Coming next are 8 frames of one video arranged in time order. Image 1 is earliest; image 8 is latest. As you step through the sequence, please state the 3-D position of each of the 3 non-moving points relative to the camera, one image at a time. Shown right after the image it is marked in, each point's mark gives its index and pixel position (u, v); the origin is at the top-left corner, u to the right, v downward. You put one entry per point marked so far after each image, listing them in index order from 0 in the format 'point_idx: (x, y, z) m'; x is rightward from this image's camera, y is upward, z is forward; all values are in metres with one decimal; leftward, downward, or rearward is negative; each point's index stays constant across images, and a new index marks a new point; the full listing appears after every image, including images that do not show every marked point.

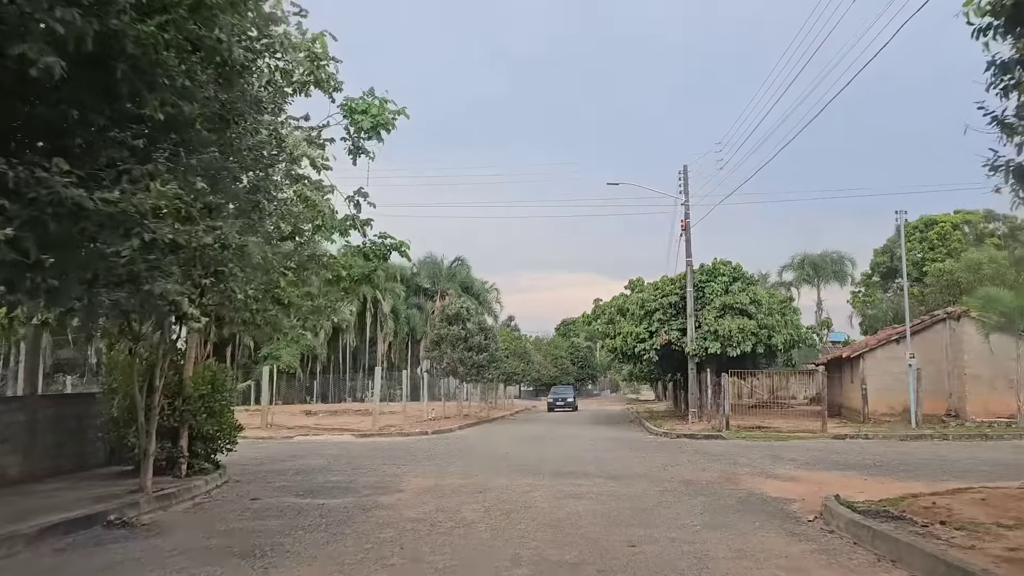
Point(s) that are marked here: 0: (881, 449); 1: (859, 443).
0: (+7.4, -3.2, +16.8) m
1: (+7.5, -3.4, +18.3) m
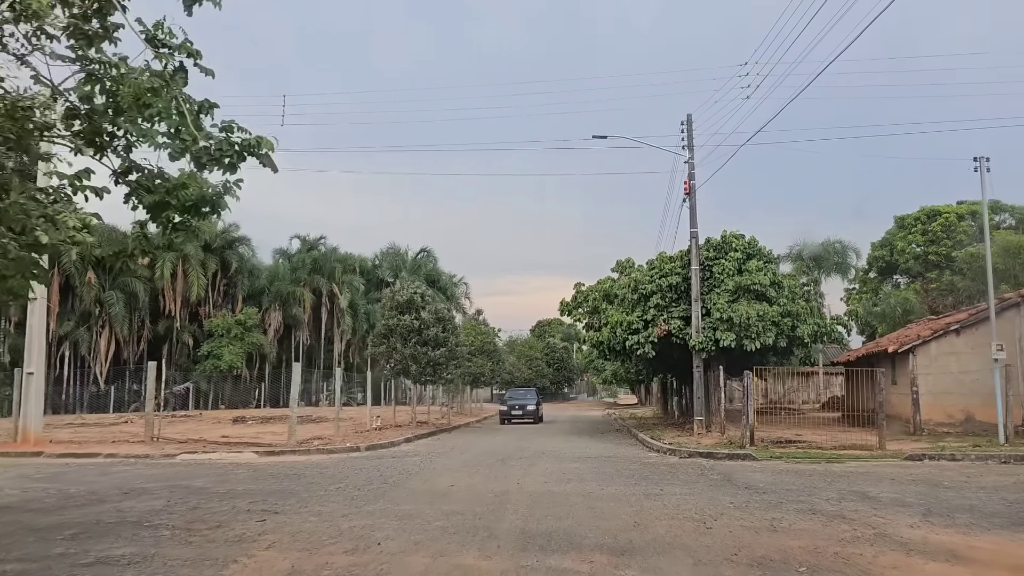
0: (+6.6, -2.6, +11.4) m
1: (+6.8, -2.8, +12.9) m
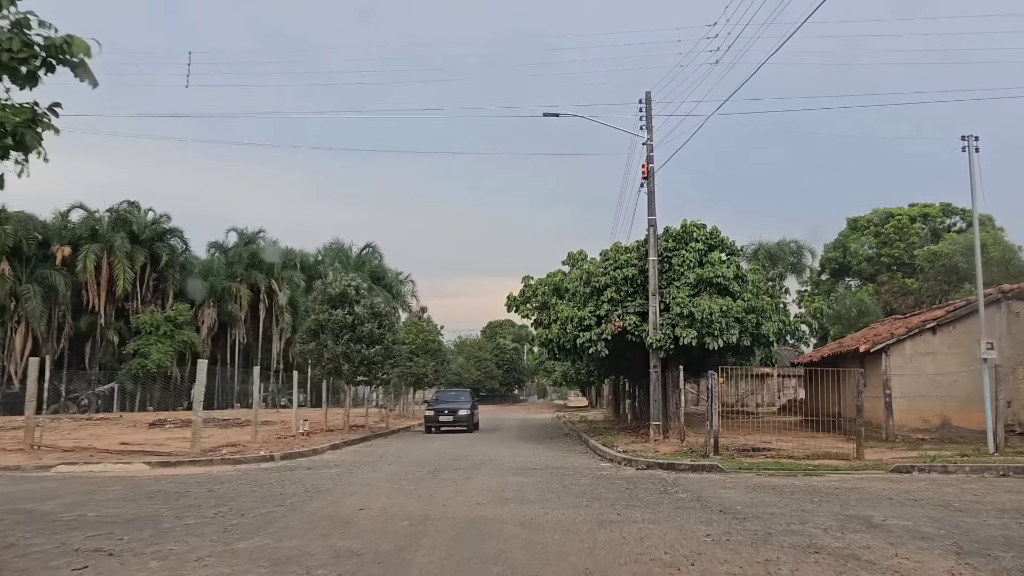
0: (+5.8, -2.4, +9.7) m
1: (+5.8, -2.6, +11.2) m
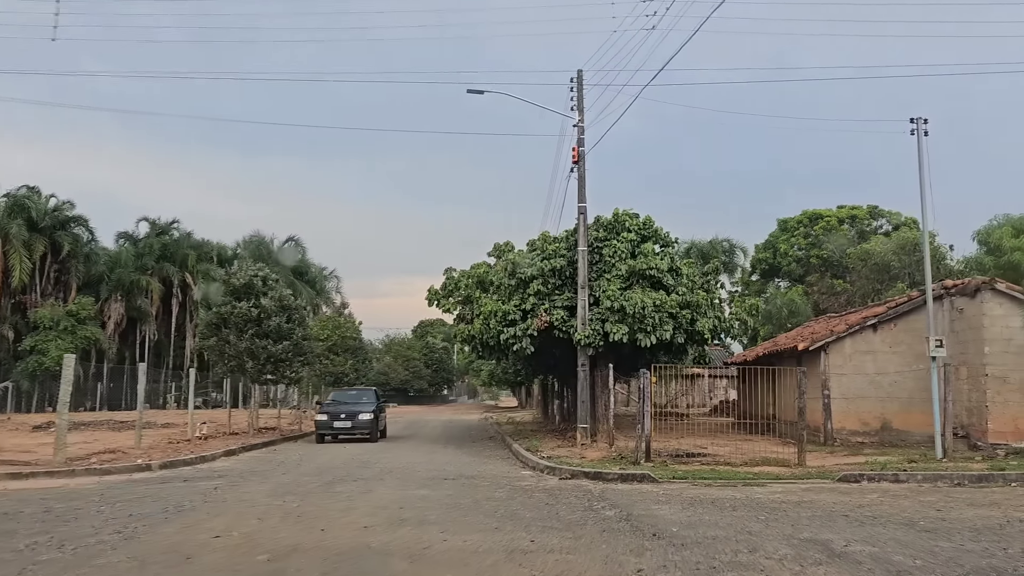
0: (+4.8, -2.3, +8.5) m
1: (+4.7, -2.5, +10.0) m
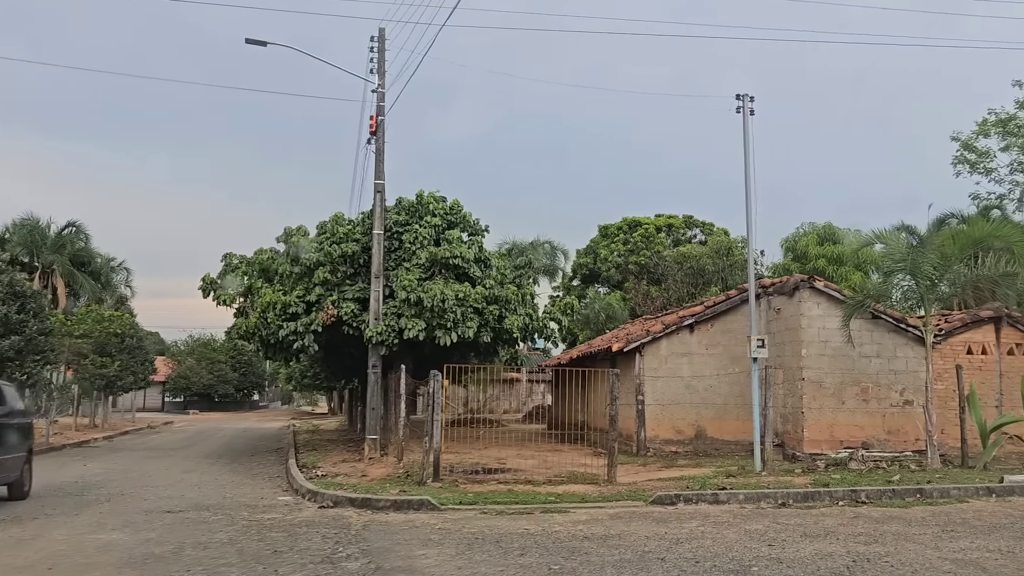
0: (+2.5, -2.1, +6.8) m
1: (+2.1, -2.3, +8.3) m
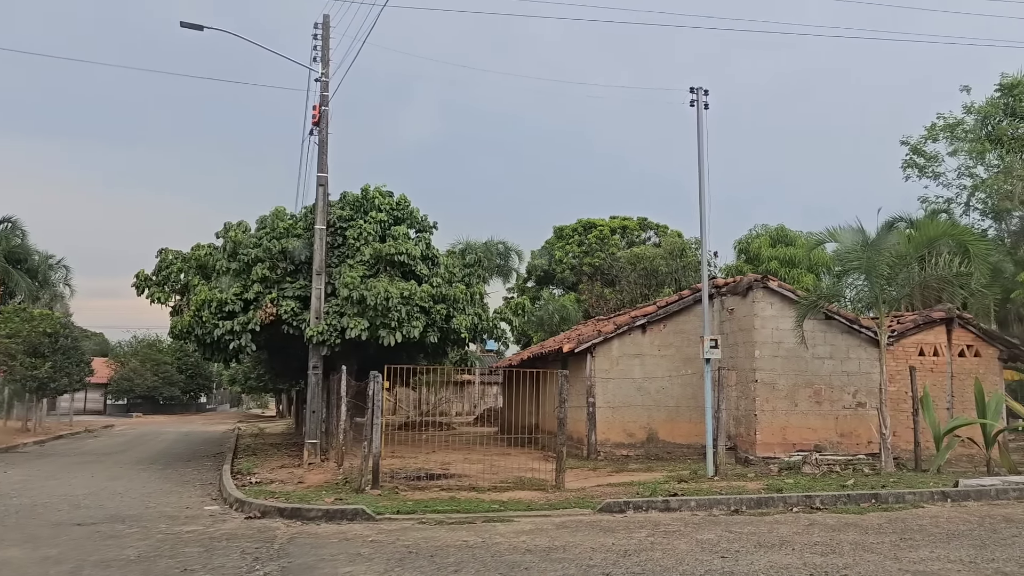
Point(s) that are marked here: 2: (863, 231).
0: (+2.0, -2.1, +6.4) m
1: (+1.5, -2.3, +7.8) m
2: (+5.5, +0.9, +13.0) m
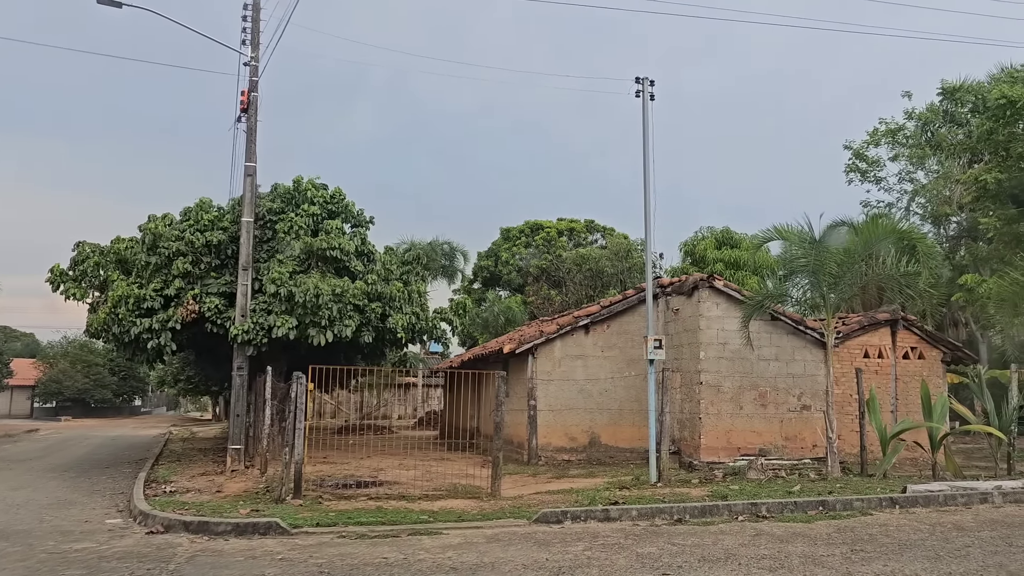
0: (+1.5, -2.1, +5.8) m
1: (+0.9, -2.2, +7.2) m
2: (+4.5, +0.9, +12.7) m
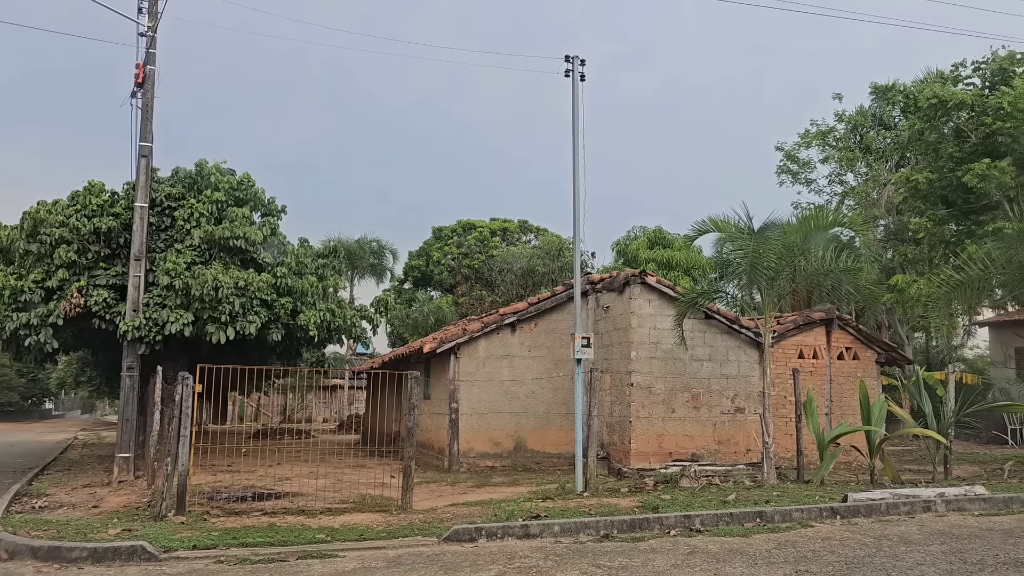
0: (+0.8, -2.0, +5.0) m
1: (+0.2, -2.1, +6.3) m
2: (+3.4, +0.9, +12.1) m
